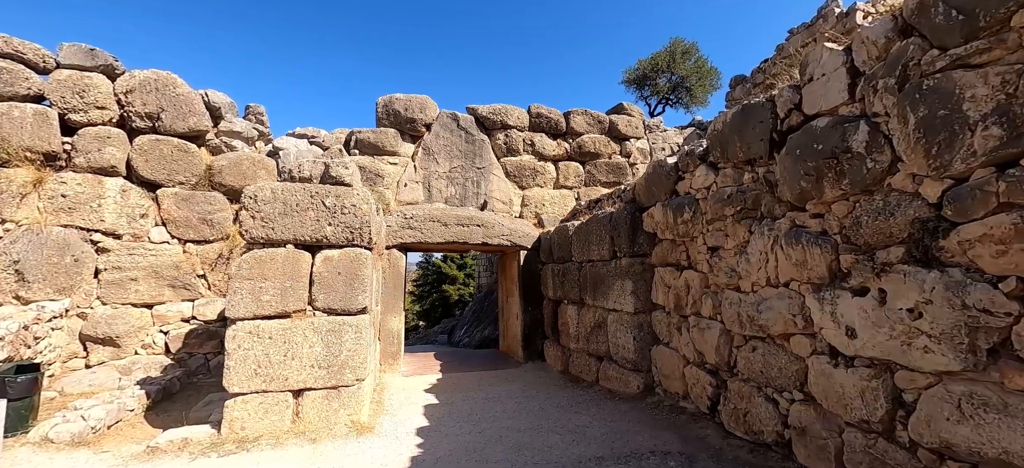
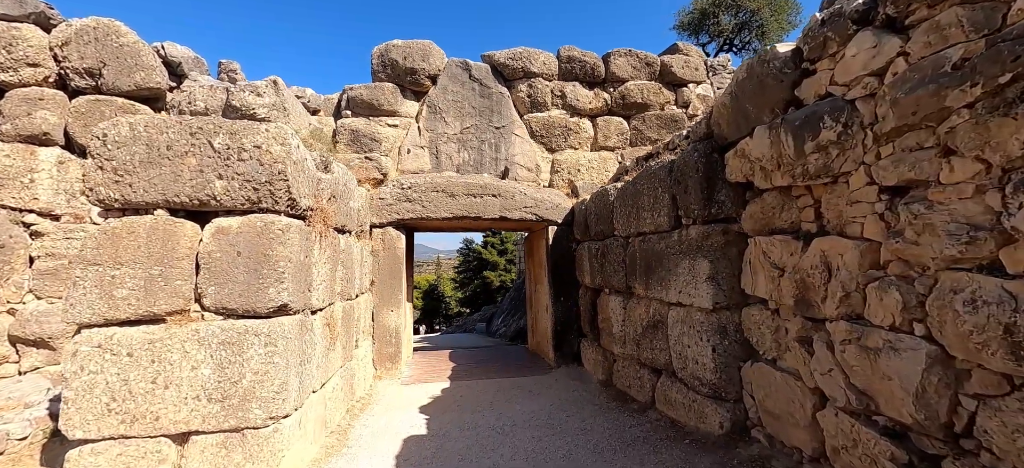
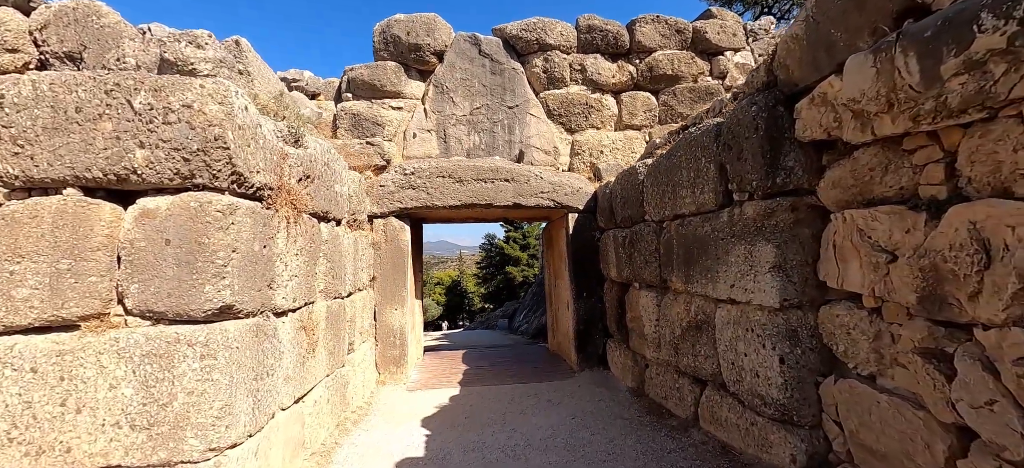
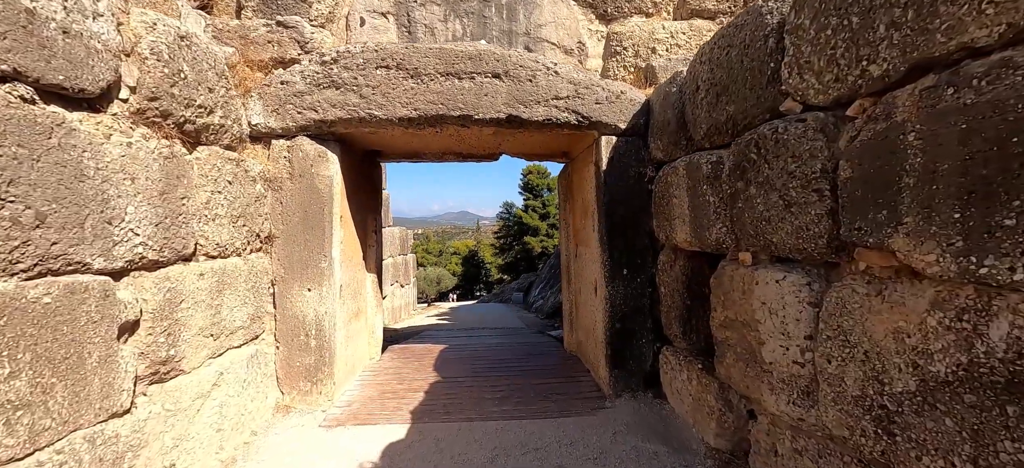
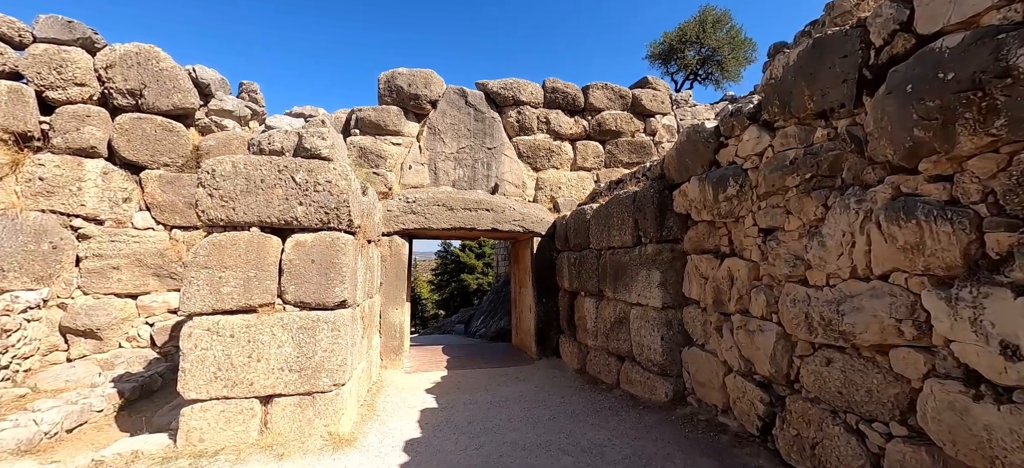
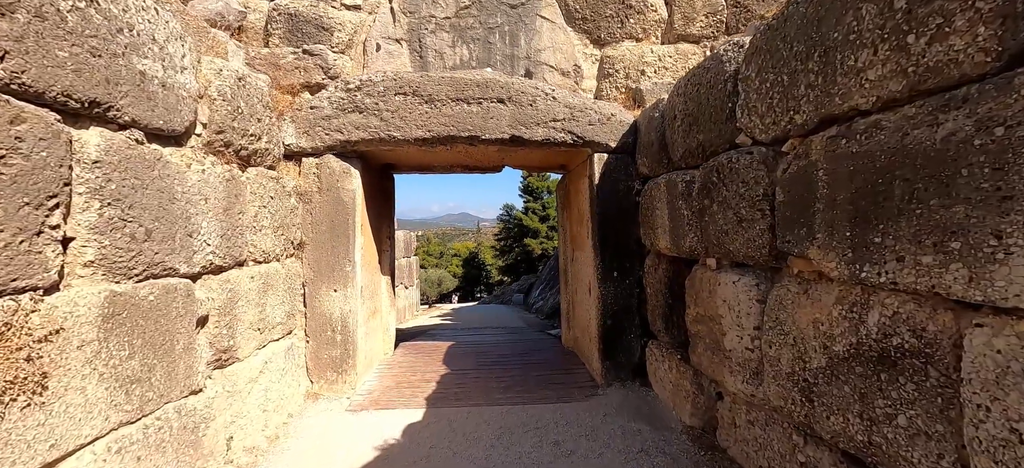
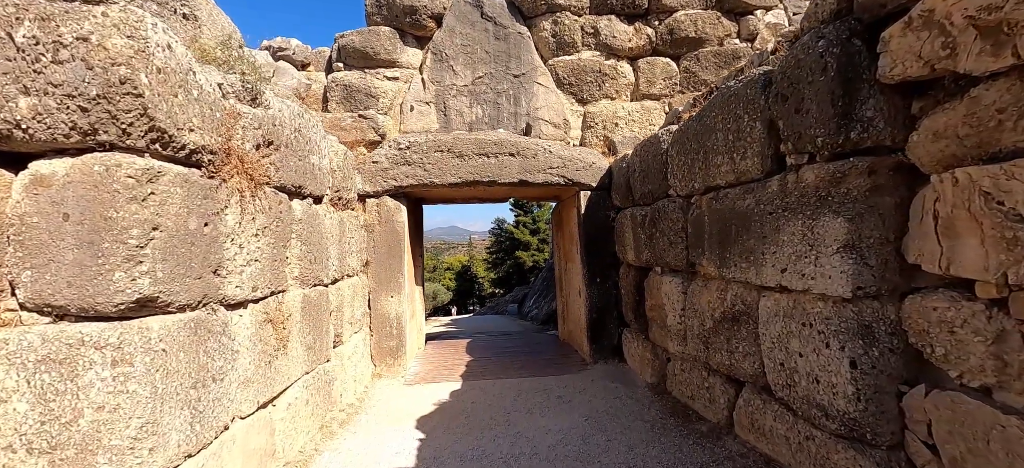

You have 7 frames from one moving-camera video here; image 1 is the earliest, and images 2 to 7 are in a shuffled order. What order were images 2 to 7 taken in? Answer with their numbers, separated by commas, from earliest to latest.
5, 2, 3, 7, 6, 4
